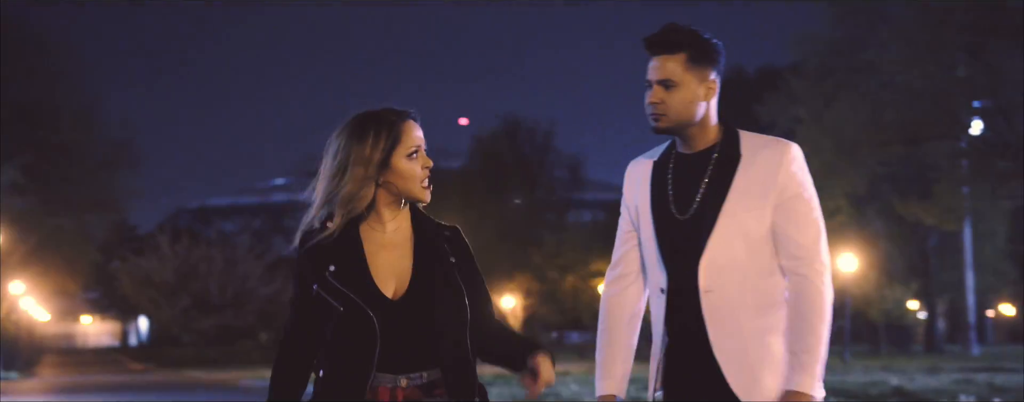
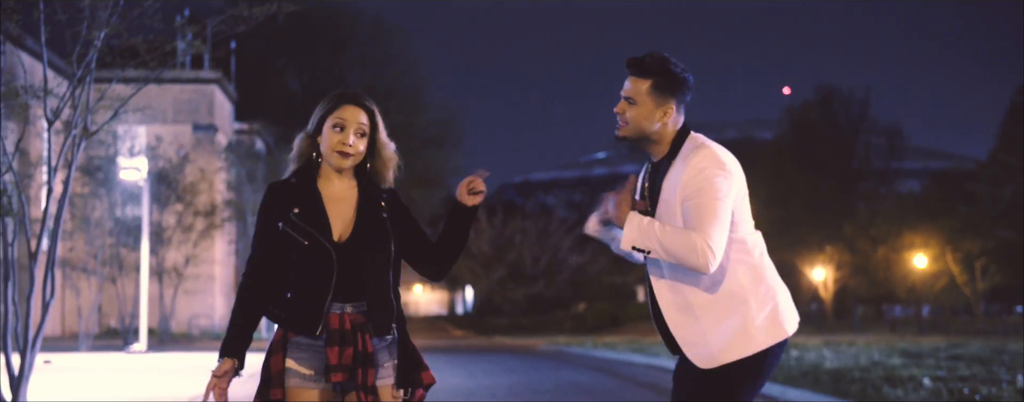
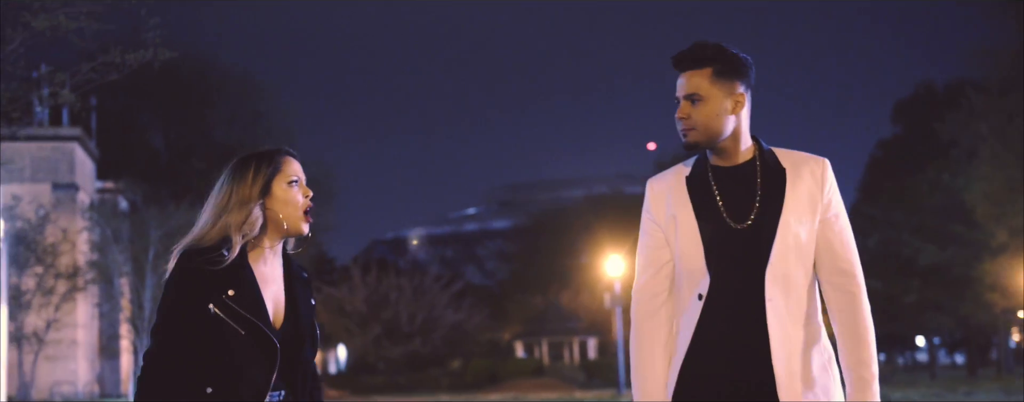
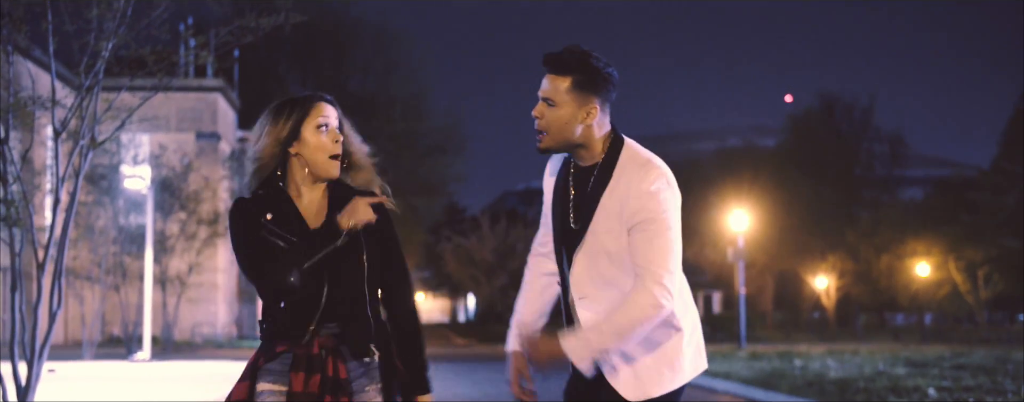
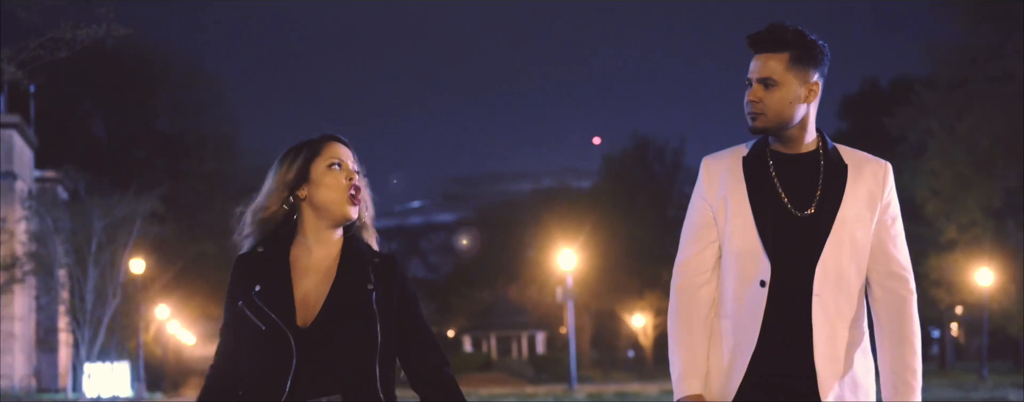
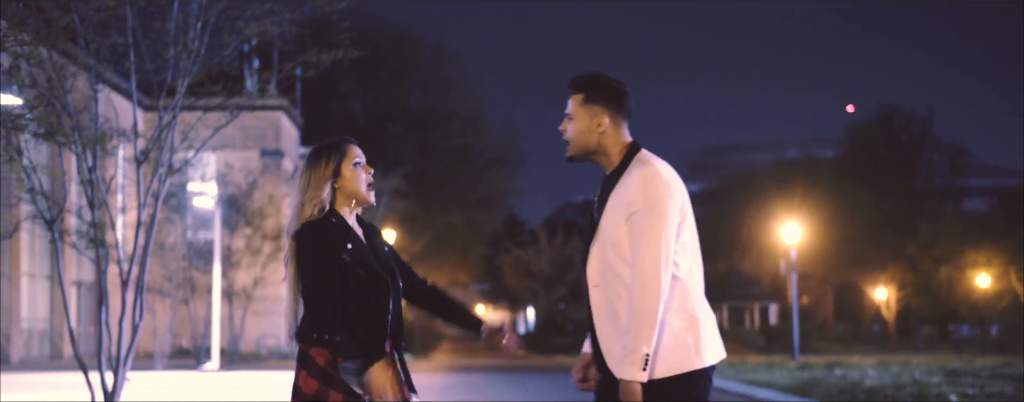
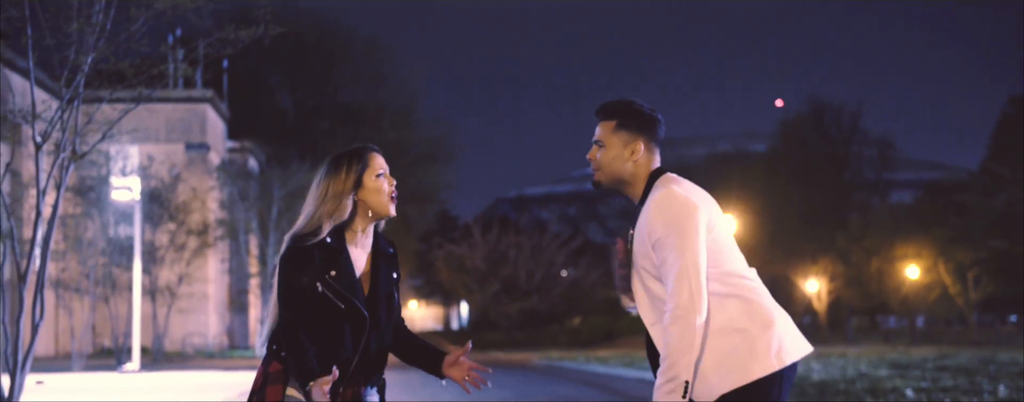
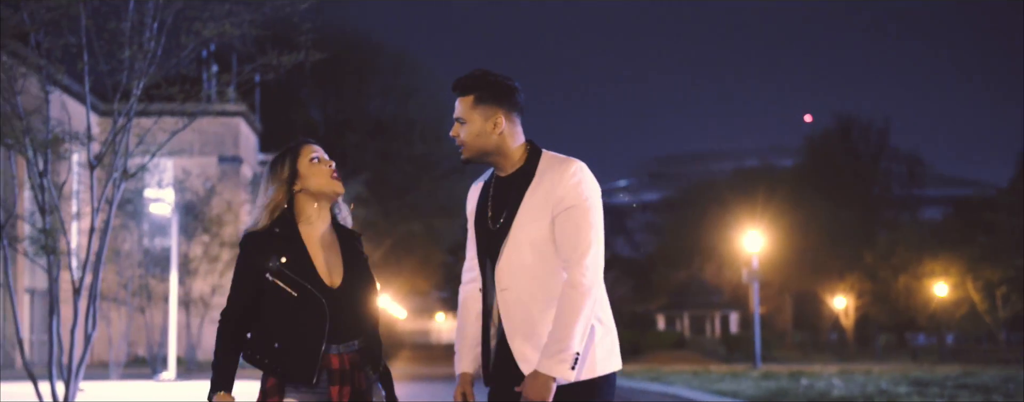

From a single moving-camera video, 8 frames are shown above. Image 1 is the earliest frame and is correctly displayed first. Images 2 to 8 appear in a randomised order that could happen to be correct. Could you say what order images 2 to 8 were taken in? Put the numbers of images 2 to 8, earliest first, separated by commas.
5, 3, 7, 2, 4, 8, 6
